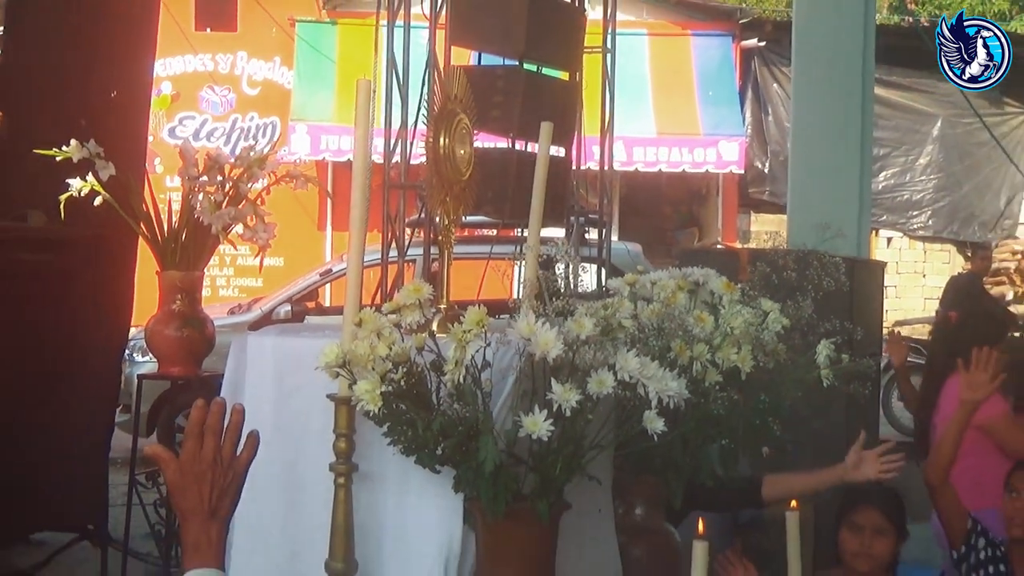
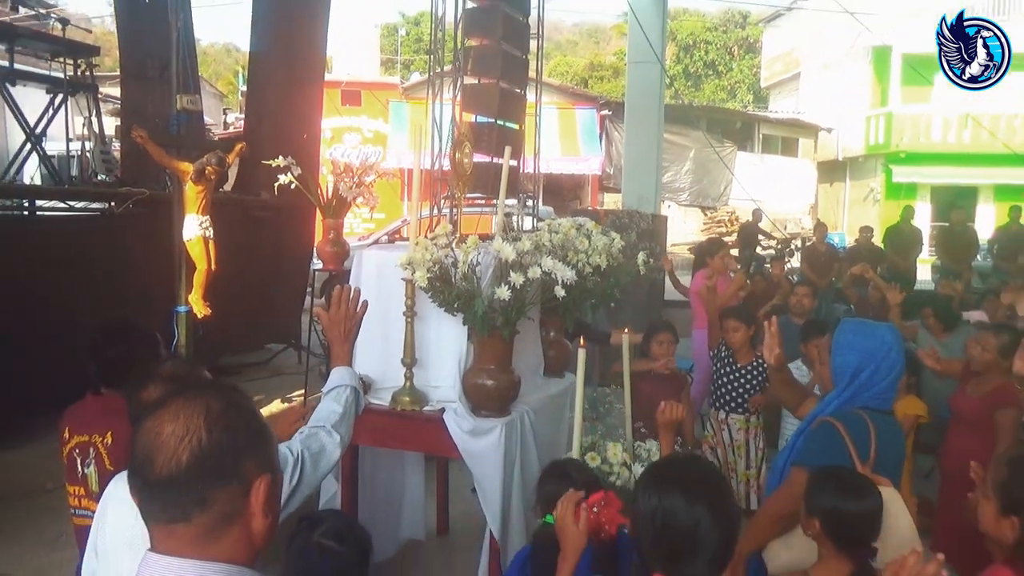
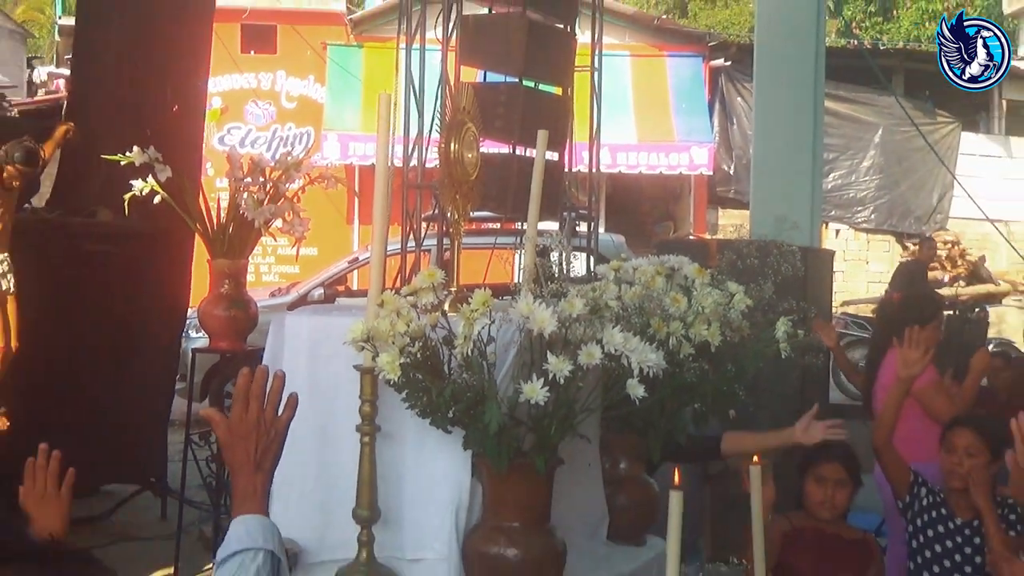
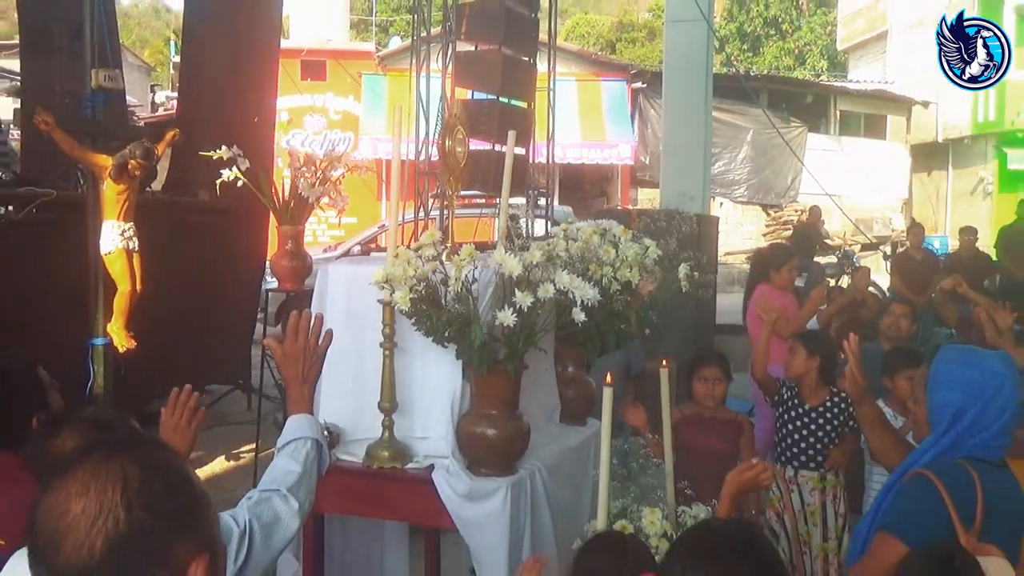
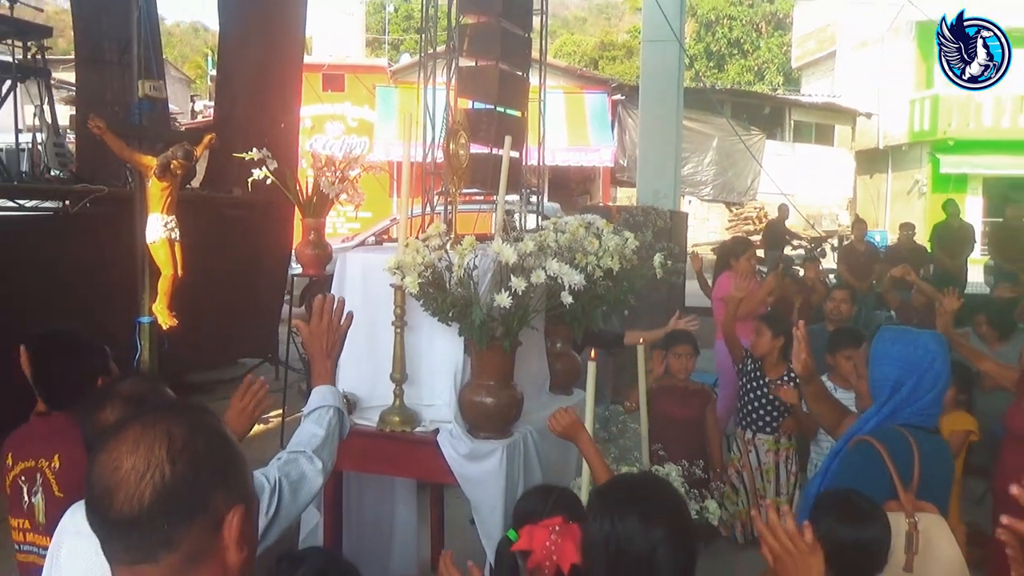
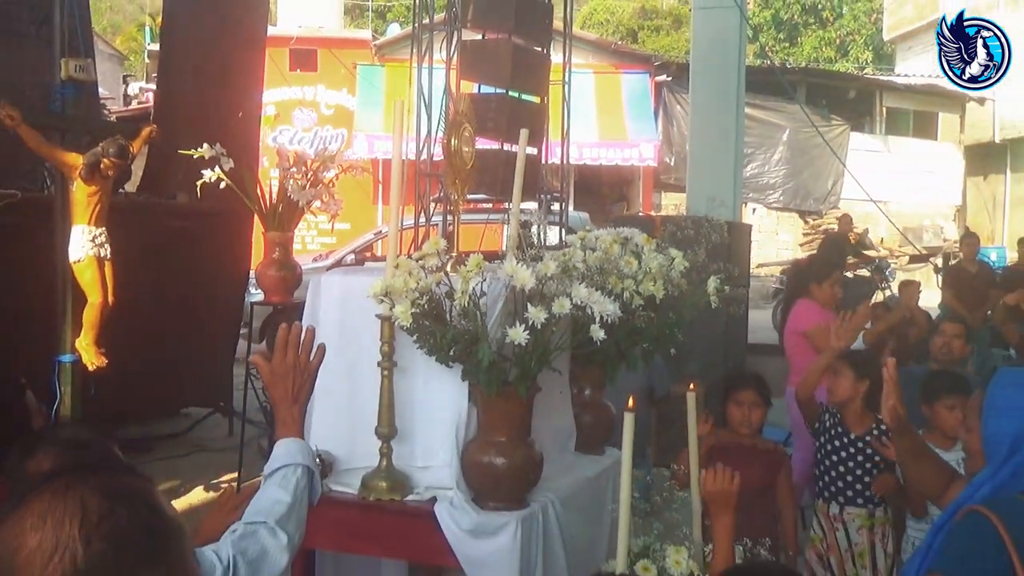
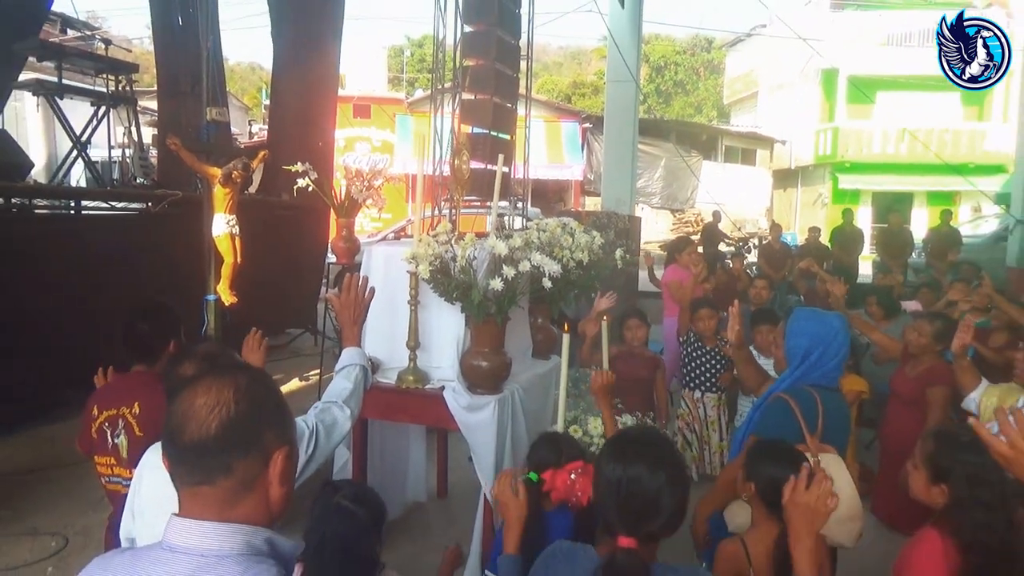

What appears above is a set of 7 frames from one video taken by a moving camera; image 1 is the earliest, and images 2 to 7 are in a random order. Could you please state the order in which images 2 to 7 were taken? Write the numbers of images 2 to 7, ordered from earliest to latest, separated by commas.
3, 6, 4, 5, 2, 7
